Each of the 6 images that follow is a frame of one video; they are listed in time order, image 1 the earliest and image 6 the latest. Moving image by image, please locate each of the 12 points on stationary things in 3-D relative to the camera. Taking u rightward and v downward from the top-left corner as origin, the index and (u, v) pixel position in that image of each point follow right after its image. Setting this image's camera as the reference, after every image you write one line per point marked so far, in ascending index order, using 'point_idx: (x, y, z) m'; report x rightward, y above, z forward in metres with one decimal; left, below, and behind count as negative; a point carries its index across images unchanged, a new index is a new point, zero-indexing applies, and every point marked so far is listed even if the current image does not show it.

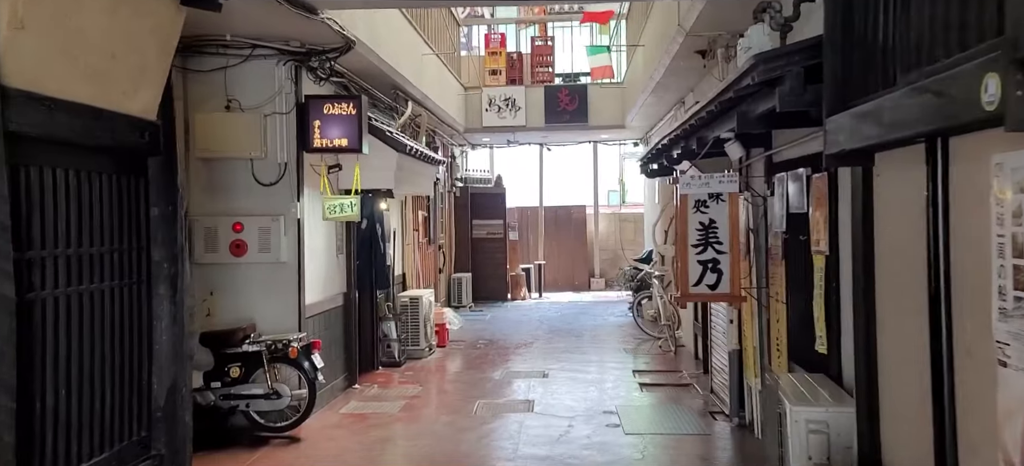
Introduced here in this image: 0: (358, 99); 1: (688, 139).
0: (-1.2, +1.0, +7.1) m
1: (+1.2, +0.6, +6.4) m
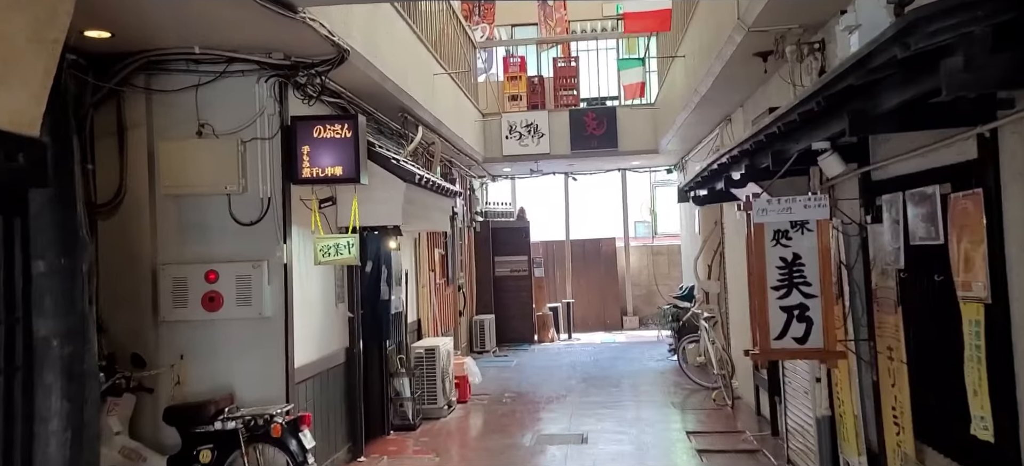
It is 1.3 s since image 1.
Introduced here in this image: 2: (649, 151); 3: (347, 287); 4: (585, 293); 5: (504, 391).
0: (-1.0, +0.7, +6.0) m
1: (+1.4, +0.4, +5.2) m
2: (+1.9, +1.1, +12.5) m
3: (-1.3, -0.4, +7.4) m
4: (+1.2, -1.0, +15.5) m
5: (-0.1, -1.7, +10.1) m
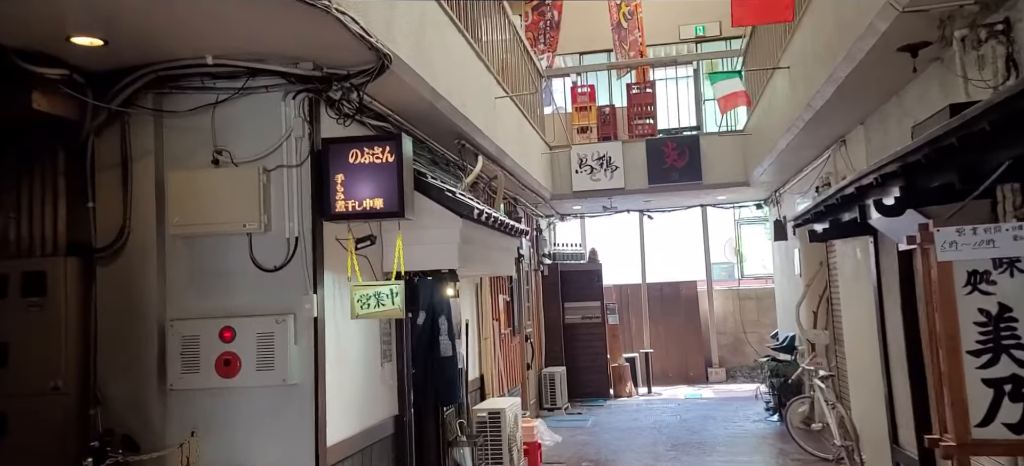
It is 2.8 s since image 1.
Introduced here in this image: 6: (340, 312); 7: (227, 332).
0: (-0.6, +0.5, +4.9) m
1: (+1.7, +0.2, +3.9) m
2: (+2.7, +0.6, +11.2) m
3: (-0.8, -0.7, +6.3) m
4: (+2.3, -1.7, +14.2) m
5: (+0.6, -2.1, +8.9) m
6: (-1.0, -0.4, +5.2) m
7: (-1.5, -0.5, +4.8) m
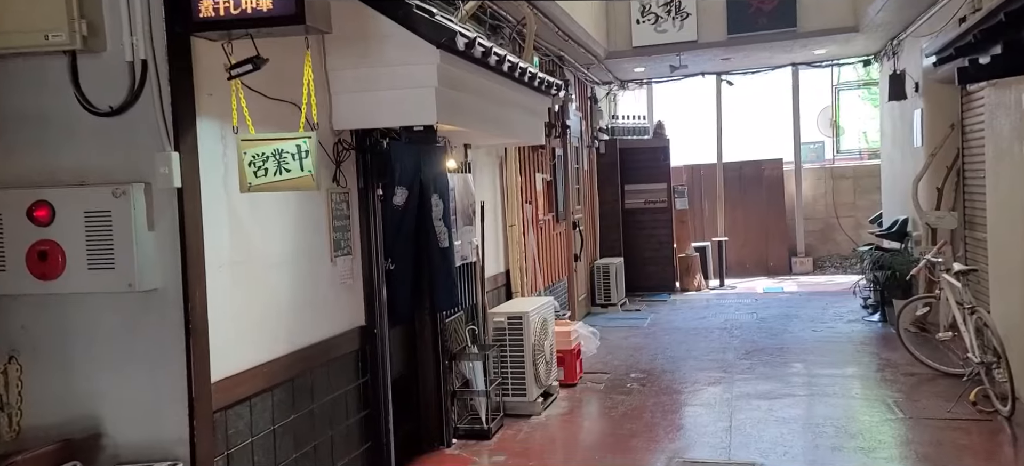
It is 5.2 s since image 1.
0: (-0.7, +1.1, +3.0) m
1: (+1.5, +0.7, +1.8) m
2: (+3.2, +1.9, +8.9) m
3: (-0.7, 0.0, +4.5) m
4: (+3.0, +0.1, +12.2) m
5: (+0.9, -1.1, +7.1) m
6: (-1.0, +0.2, +3.4) m
7: (-1.6, +0.1, +3.1) m
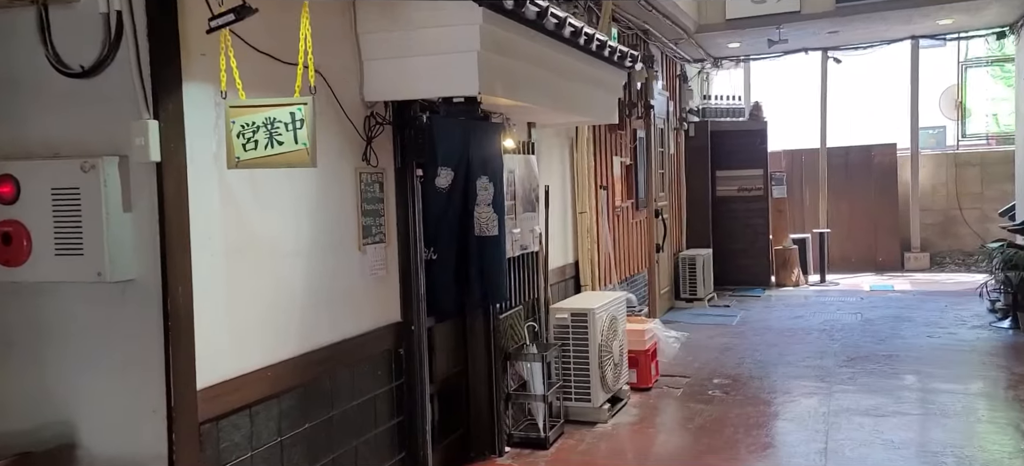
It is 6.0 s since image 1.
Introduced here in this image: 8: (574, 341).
0: (-0.6, +1.1, +2.5) m
1: (+1.5, +0.7, +1.1) m
2: (+3.9, +2.0, +8.0) m
3: (-0.5, +0.1, +4.0) m
4: (+4.0, +0.2, +11.2) m
5: (+1.4, -1.0, +6.4) m
6: (-0.9, +0.2, +3.0) m
7: (-1.5, +0.1, +2.7) m
8: (+0.3, -0.6, +5.4) m
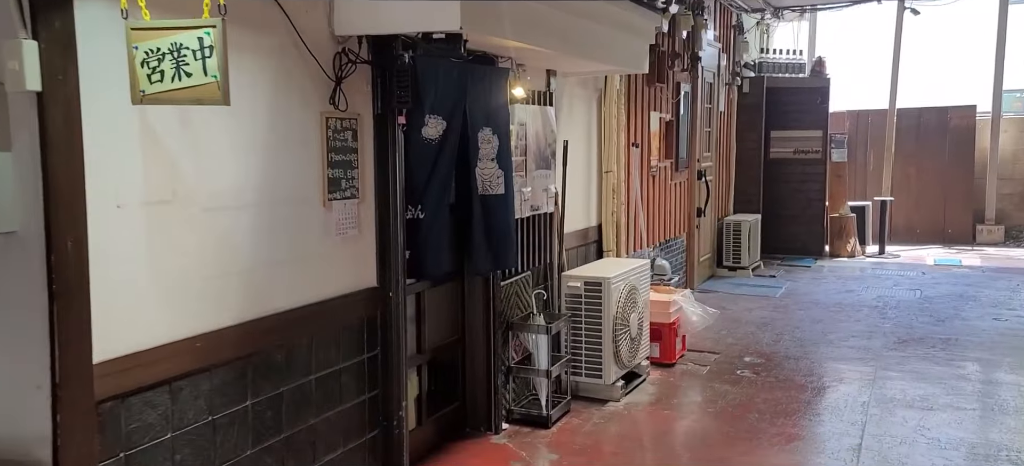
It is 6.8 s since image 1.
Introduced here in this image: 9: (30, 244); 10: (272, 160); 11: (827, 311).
0: (-0.7, +1.2, +2.0) m
1: (+1.3, +0.7, +0.5) m
2: (+4.2, +2.2, +7.1) m
3: (-0.5, +0.3, +3.6) m
4: (+4.5, +0.5, +10.5) m
5: (+1.5, -0.8, +5.9) m
6: (-1.0, +0.4, +2.5) m
7: (-1.6, +0.3, +2.4) m
8: (+0.4, -0.4, +4.9) m
9: (-1.2, 0.0, +2.4) m
10: (-0.8, +0.2, +3.1) m
11: (+2.4, -0.6, +7.1) m
